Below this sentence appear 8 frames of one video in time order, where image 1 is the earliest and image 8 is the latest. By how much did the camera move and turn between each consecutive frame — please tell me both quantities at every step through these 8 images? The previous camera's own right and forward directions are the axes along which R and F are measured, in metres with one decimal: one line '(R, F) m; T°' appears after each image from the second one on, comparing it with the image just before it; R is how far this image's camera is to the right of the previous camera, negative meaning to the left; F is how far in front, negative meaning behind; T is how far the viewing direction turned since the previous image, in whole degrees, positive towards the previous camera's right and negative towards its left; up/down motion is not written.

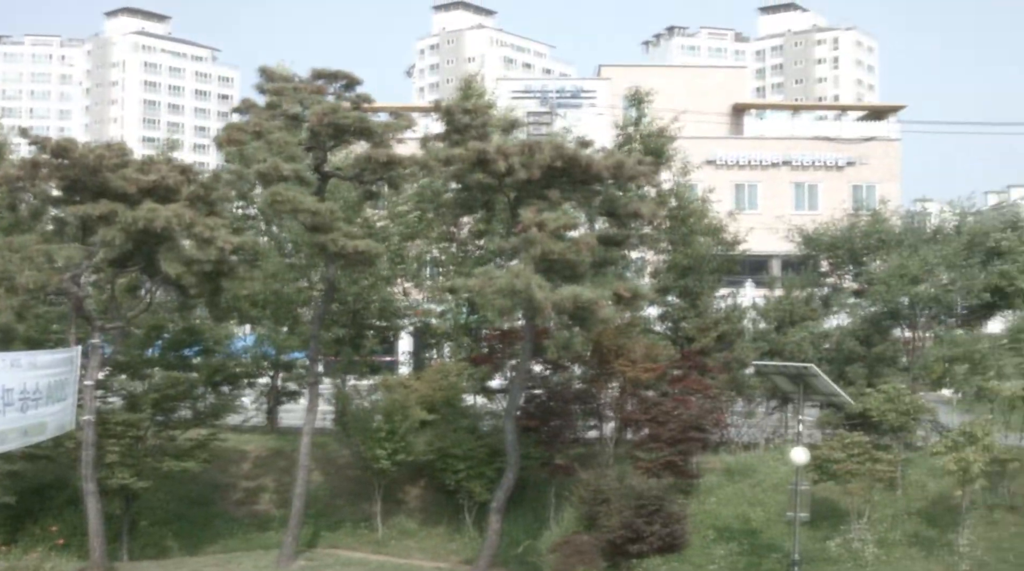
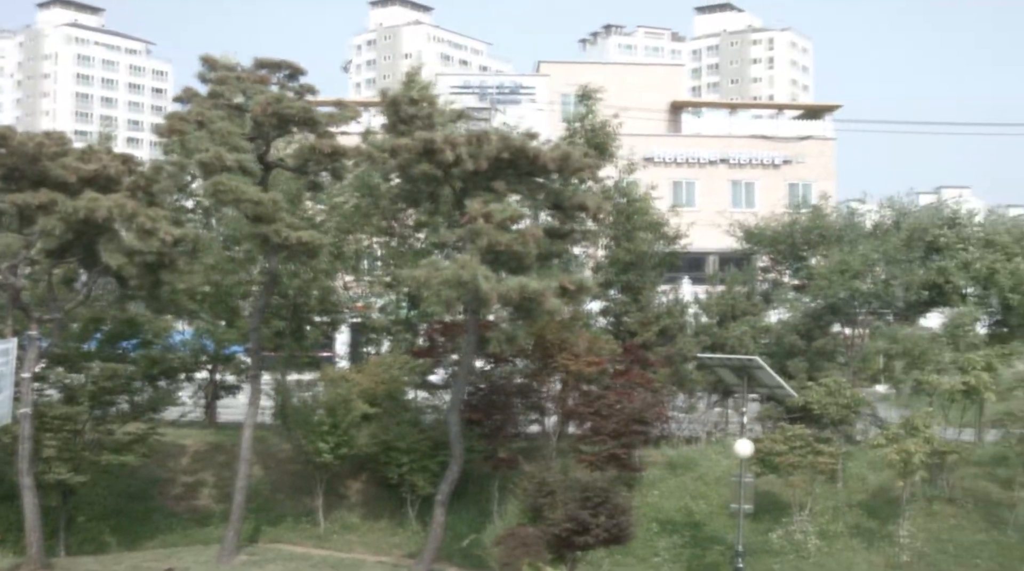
(-0.1, +0.1) m; +3°
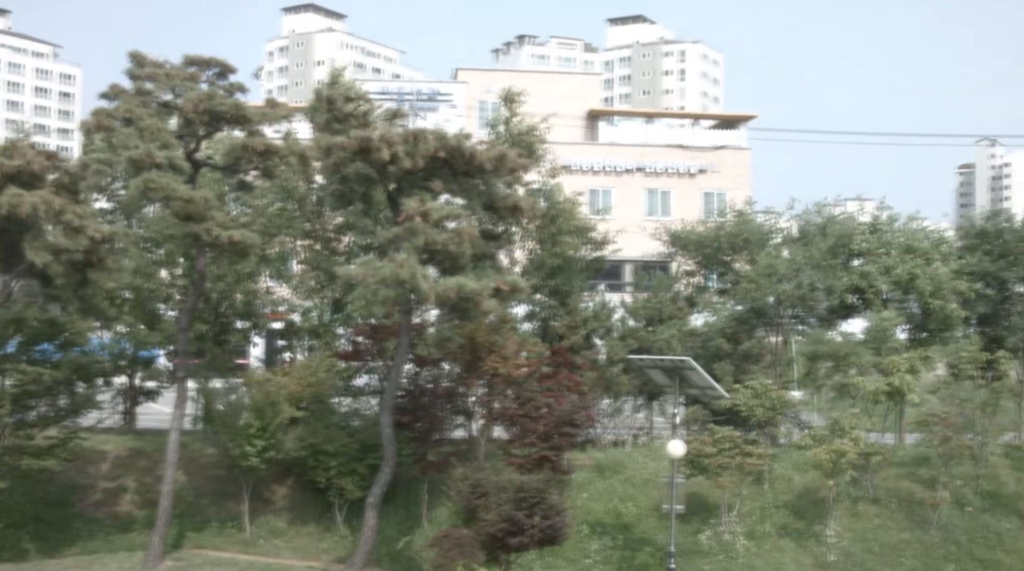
(-0.3, +0.1) m; +4°
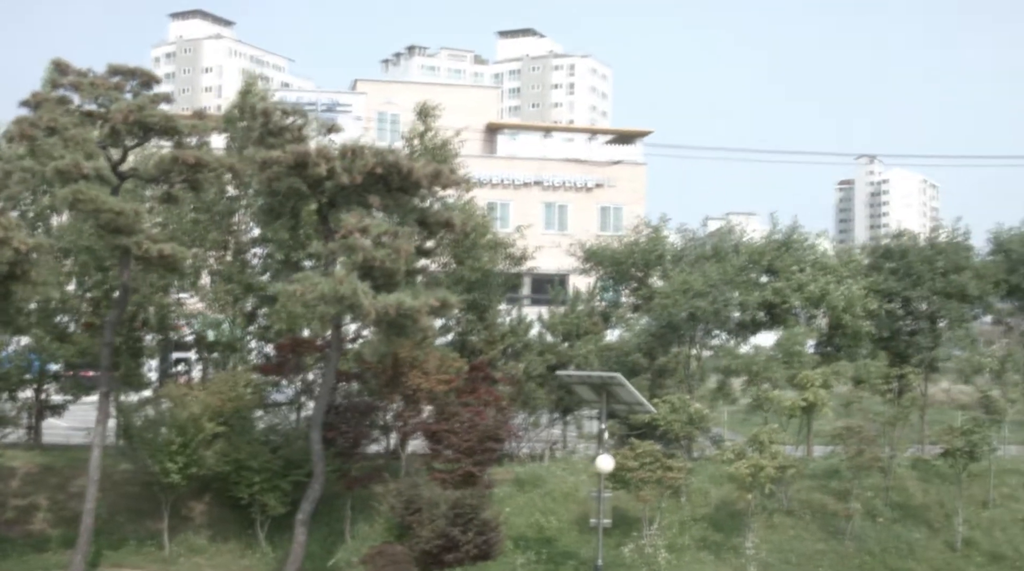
(-0.7, -0.1) m; +5°
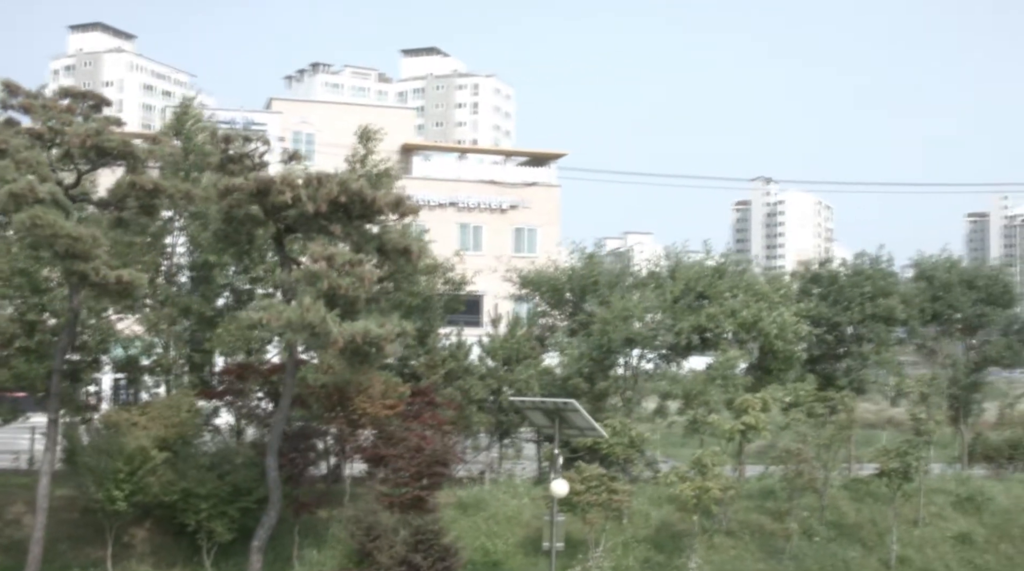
(-0.8, -0.2) m; +5°
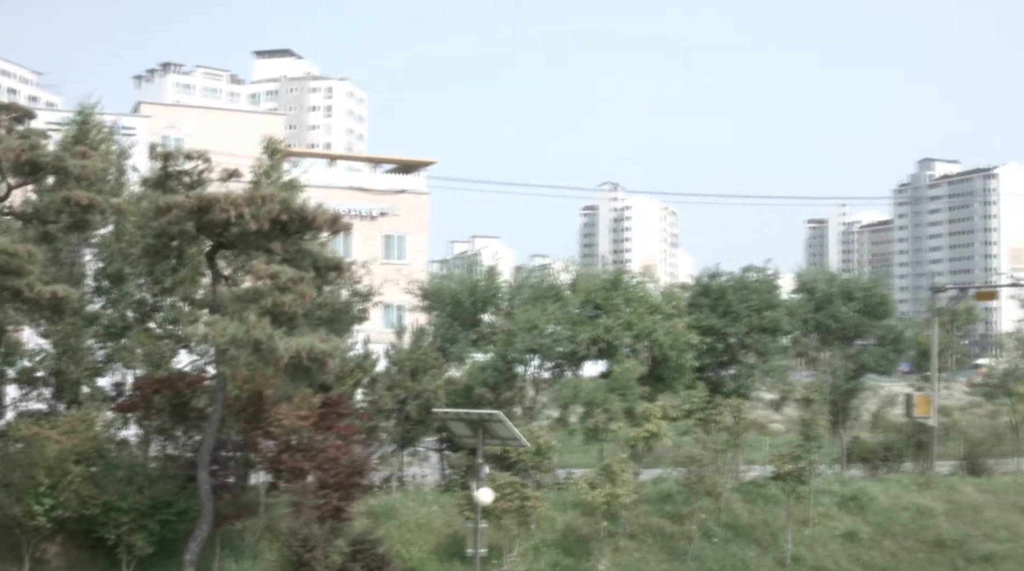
(-1.2, -0.6) m; +7°
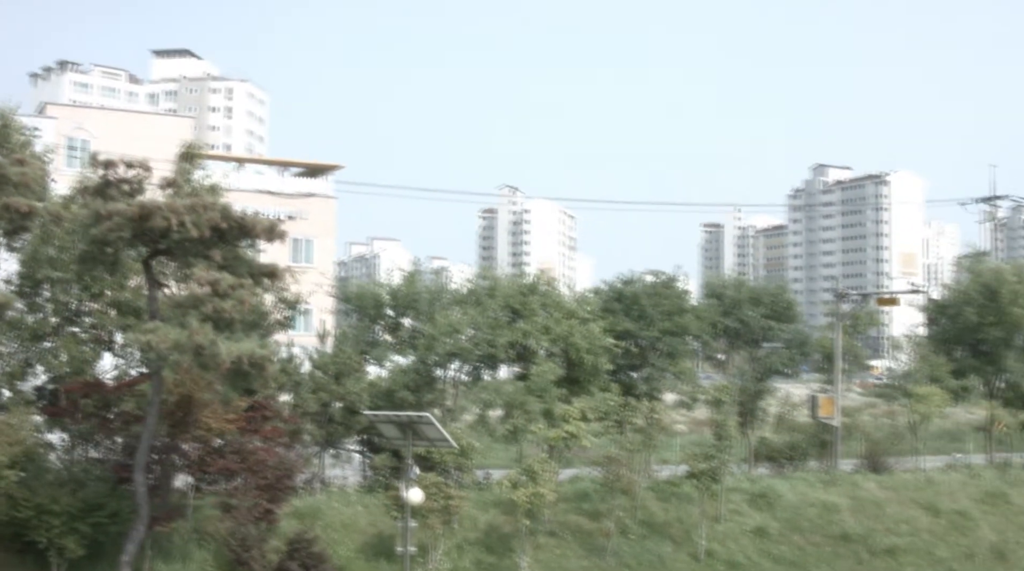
(-0.5, -0.7) m; +4°
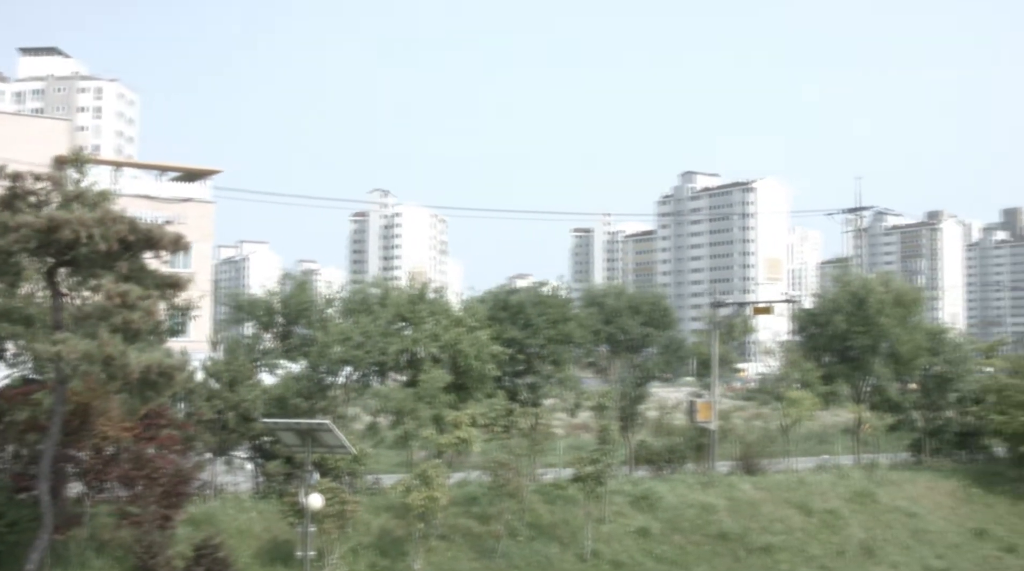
(-0.4, -0.8) m; +6°
